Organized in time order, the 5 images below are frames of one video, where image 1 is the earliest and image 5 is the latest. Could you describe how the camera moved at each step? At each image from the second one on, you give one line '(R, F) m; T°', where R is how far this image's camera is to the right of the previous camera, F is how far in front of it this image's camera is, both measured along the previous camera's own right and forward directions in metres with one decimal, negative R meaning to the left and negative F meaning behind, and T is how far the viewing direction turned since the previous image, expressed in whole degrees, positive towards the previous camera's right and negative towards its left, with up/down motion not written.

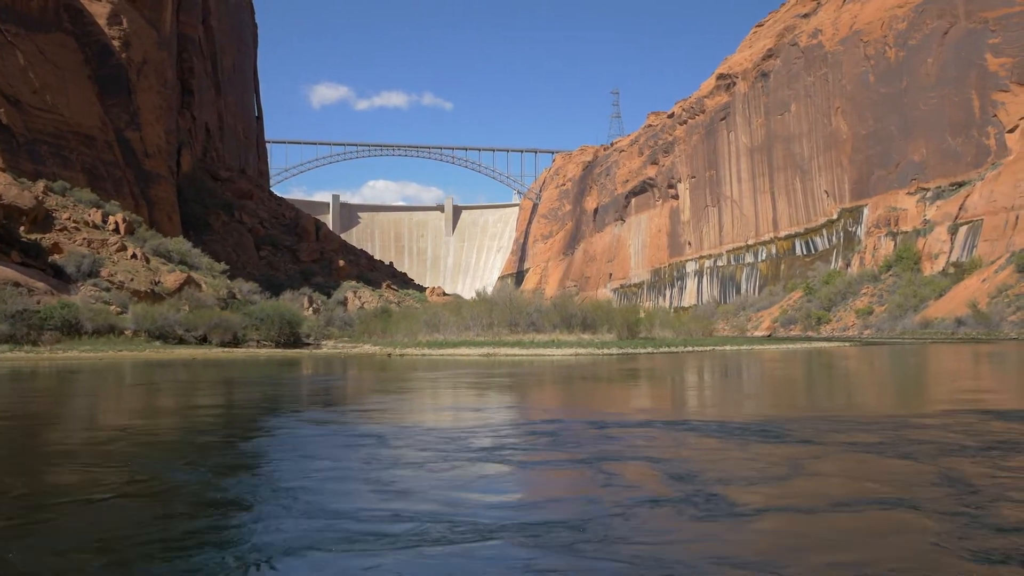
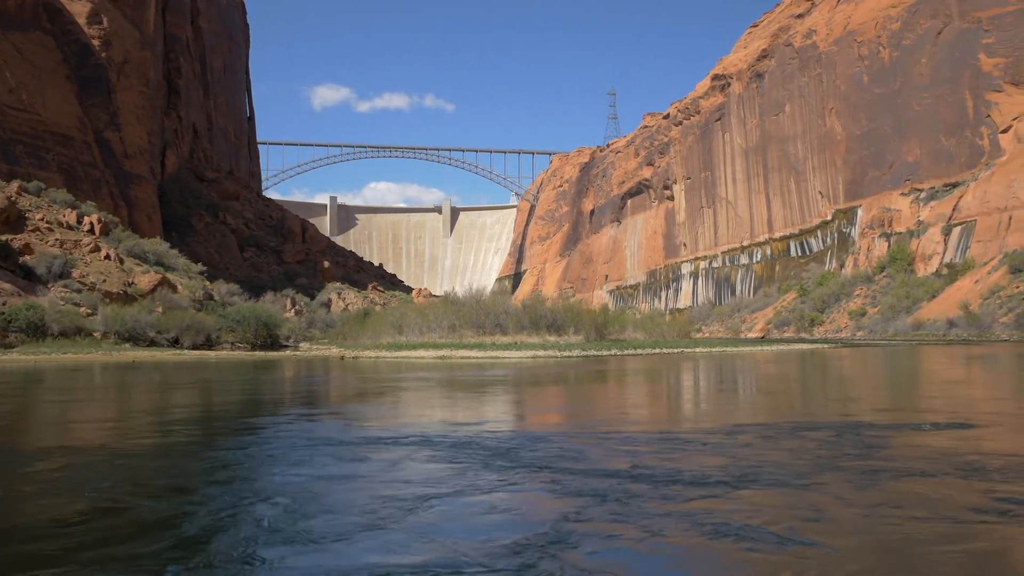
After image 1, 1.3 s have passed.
(+0.5, +0.3) m; 0°
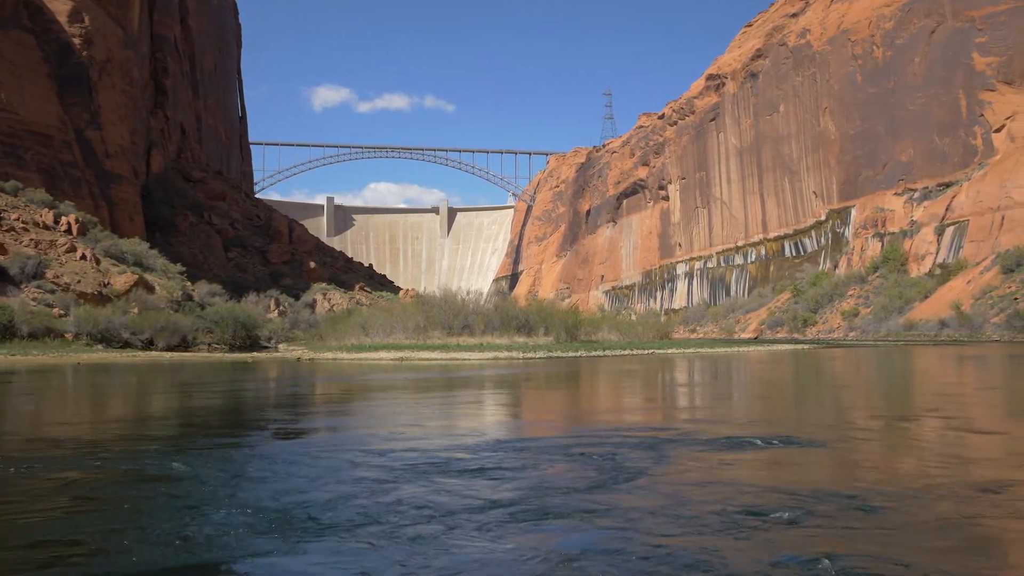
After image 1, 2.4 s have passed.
(+0.4, +0.2) m; 0°
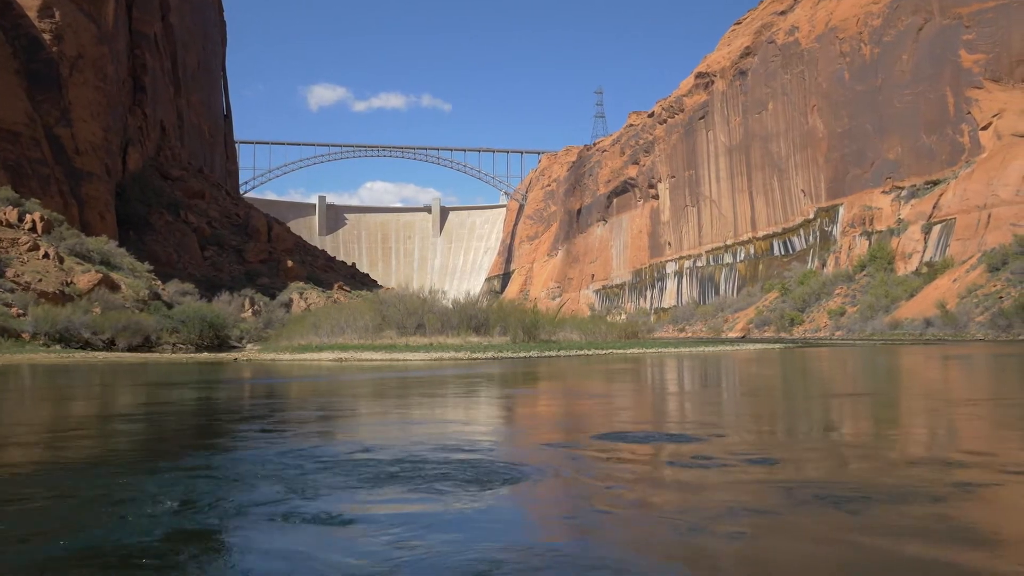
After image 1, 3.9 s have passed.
(+0.5, +0.3) m; 0°
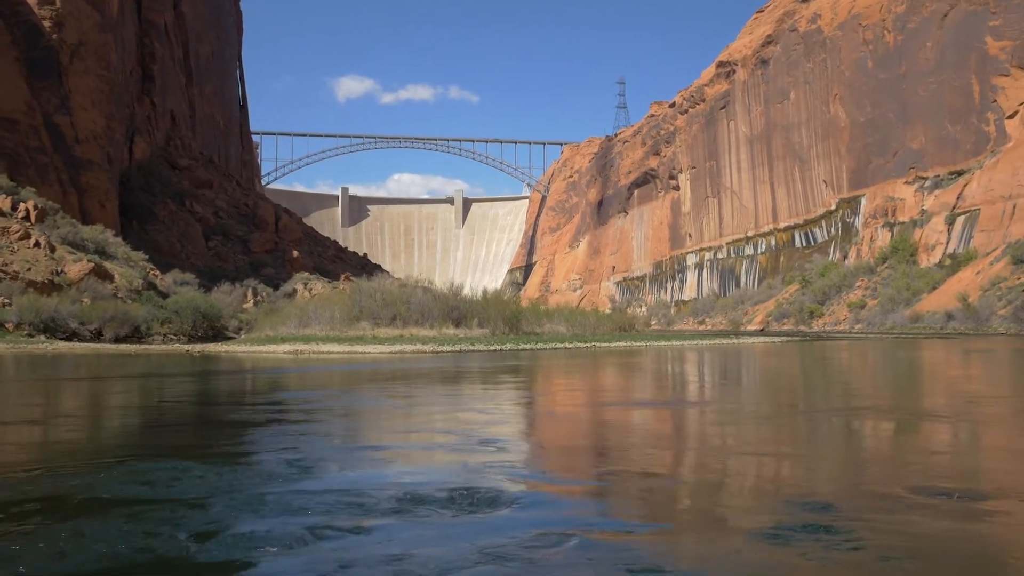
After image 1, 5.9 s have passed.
(+0.6, +0.5) m; -2°
